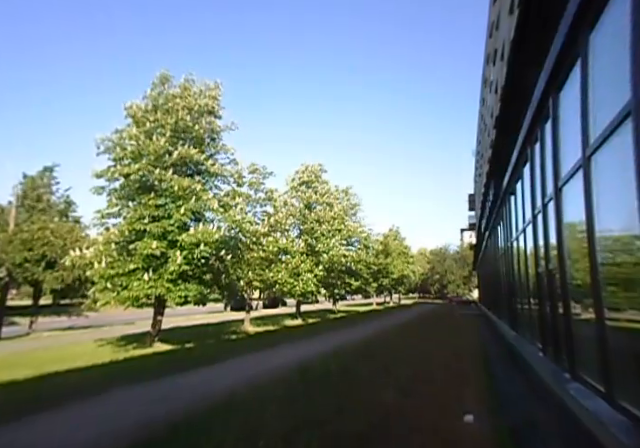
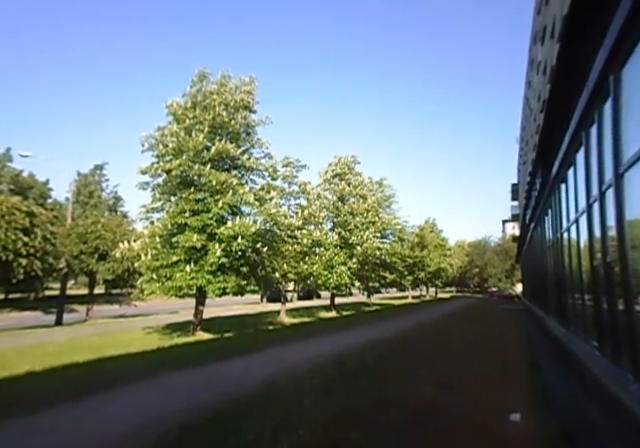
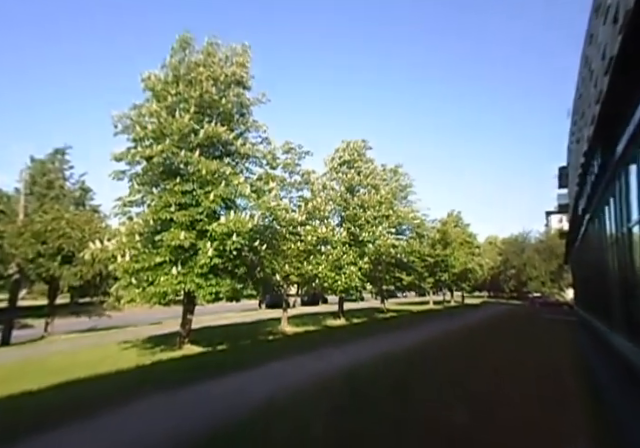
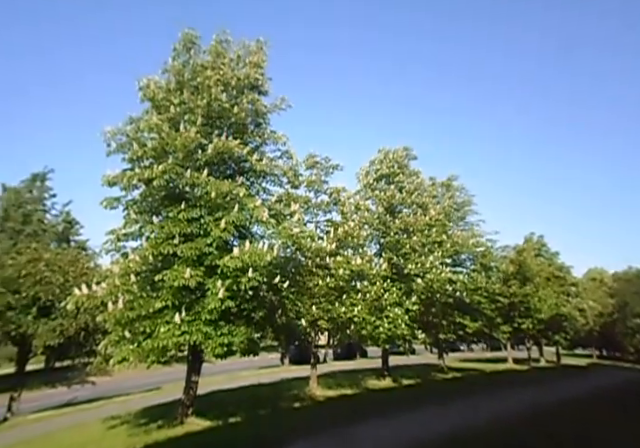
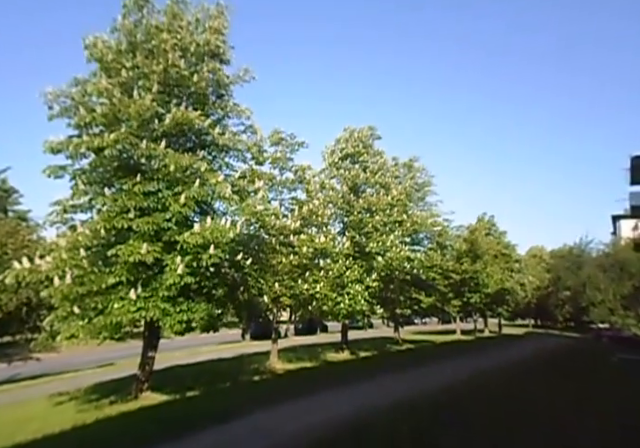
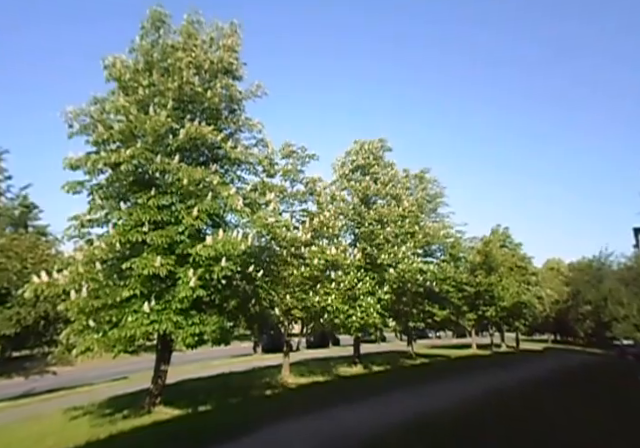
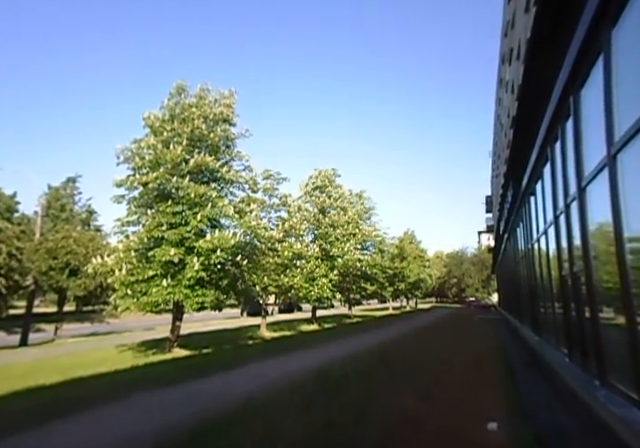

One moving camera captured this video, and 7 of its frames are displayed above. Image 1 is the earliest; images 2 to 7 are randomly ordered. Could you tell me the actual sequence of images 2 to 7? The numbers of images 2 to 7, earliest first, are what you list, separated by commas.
7, 2, 3, 5, 6, 4
